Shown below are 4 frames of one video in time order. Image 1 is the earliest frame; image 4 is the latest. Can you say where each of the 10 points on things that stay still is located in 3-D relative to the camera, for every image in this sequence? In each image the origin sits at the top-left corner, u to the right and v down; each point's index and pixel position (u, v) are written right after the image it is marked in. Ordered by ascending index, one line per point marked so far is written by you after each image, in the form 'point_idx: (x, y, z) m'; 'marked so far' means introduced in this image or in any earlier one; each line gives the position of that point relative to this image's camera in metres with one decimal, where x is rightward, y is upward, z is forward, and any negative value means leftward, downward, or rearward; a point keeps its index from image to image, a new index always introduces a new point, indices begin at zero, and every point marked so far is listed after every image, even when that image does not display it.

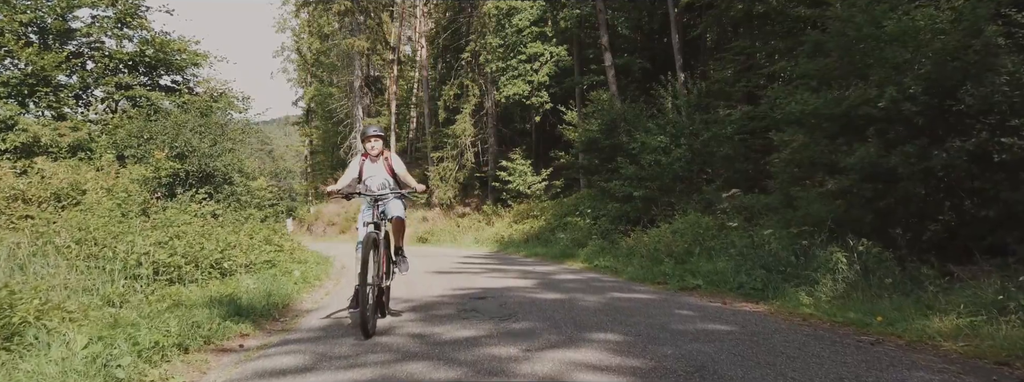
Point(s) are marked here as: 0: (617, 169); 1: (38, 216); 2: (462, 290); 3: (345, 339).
0: (+3.1, +0.6, +17.6) m
1: (-6.2, -0.3, +8.0) m
2: (-0.7, -1.3, +8.2) m
3: (-1.4, -1.2, +5.0) m
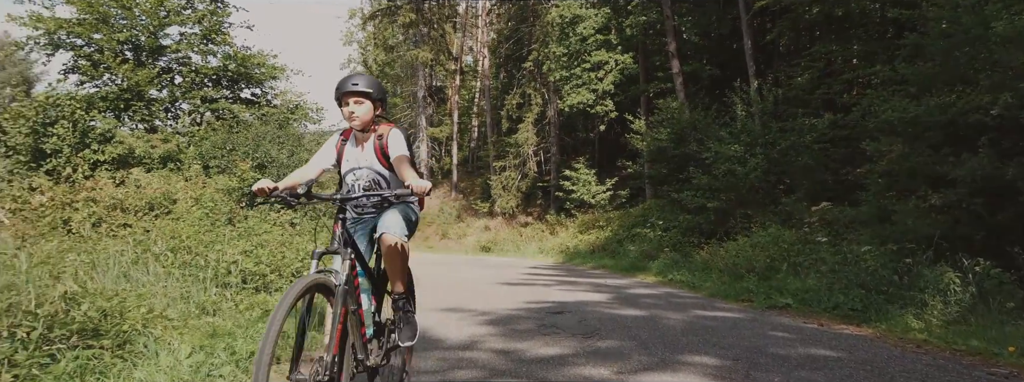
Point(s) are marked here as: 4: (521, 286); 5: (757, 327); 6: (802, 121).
0: (+5.0, +0.3, +17.1) m
1: (-5.2, -0.5, +8.4) m
2: (+0.3, -1.5, +8.1) m
3: (-0.7, -1.3, +4.9) m
4: (+0.2, -1.6, +10.4) m
5: (+2.5, -1.4, +6.1) m
6: (+6.7, +1.6, +13.9) m
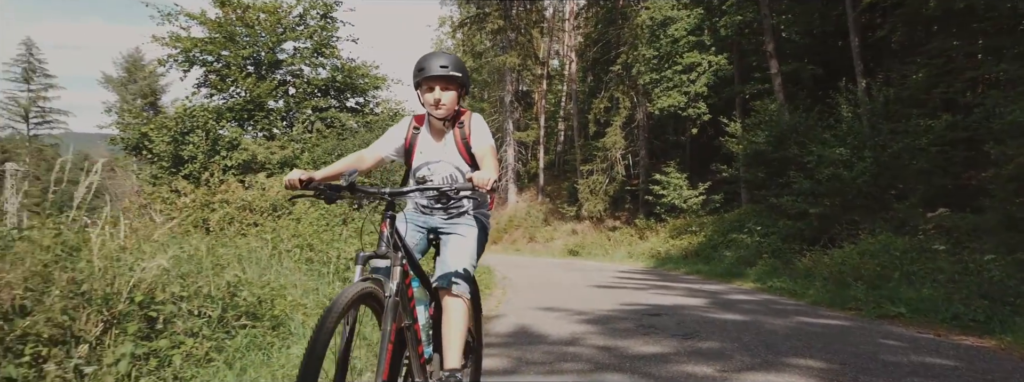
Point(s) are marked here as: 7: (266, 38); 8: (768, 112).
0: (+7.5, +0.2, +16.5) m
1: (-3.8, -0.5, +9.3) m
2: (+1.6, -1.5, +8.2) m
3: (+0.2, -1.3, +5.2) m
4: (+1.8, -1.7, +10.5) m
5: (+3.5, -1.4, +6.0) m
6: (+8.7, +1.5, +13.1) m
7: (-6.8, +4.2, +17.0) m
8: (+7.2, +2.2, +17.2) m
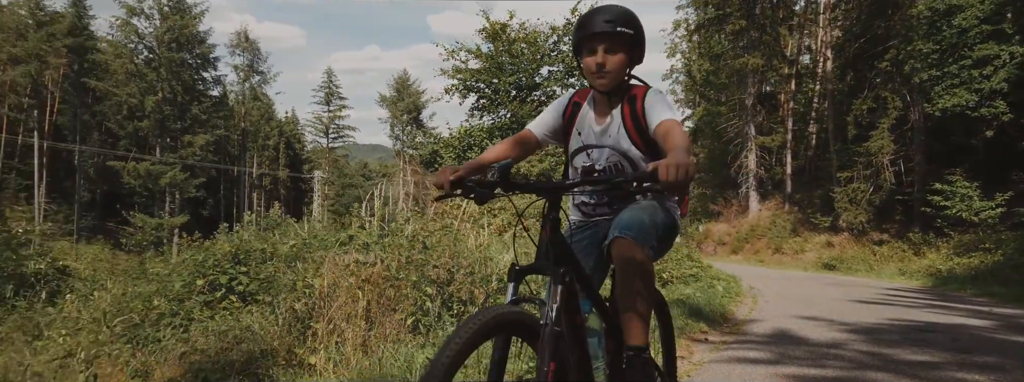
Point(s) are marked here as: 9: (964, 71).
0: (+13.6, -0.1, +13.4) m
1: (+0.4, -0.6, +10.9) m
2: (+5.0, -1.7, +7.9) m
3: (+2.7, -1.4, +5.6) m
4: (+6.1, -1.9, +10.0) m
5: (+6.0, -1.6, +5.1) m
6: (+13.5, +1.2, +9.8) m
7: (+0.5, +4.0, +19.2) m
8: (+13.6, +1.9, +14.1) m
9: (+14.3, +3.9, +19.2) m
